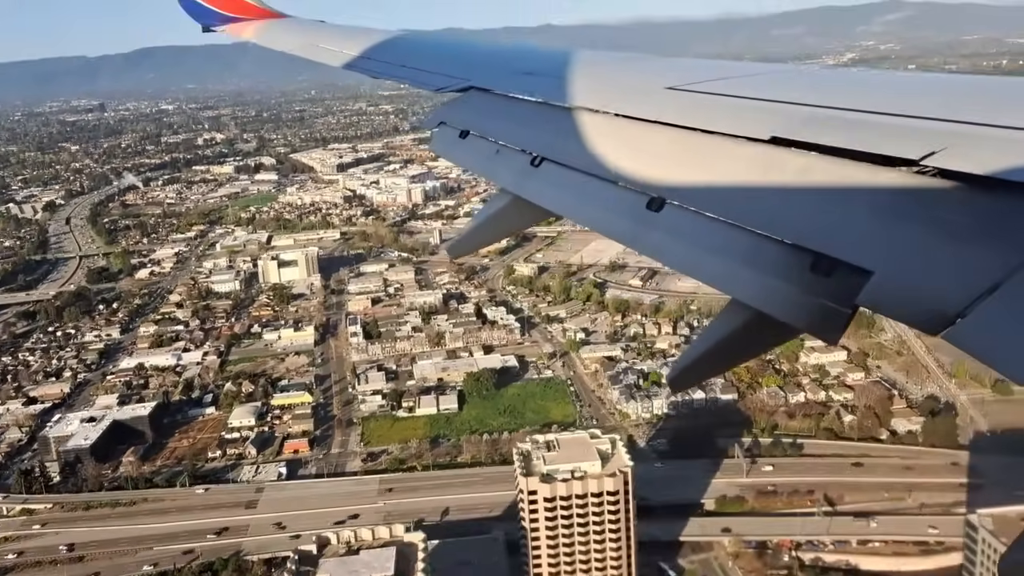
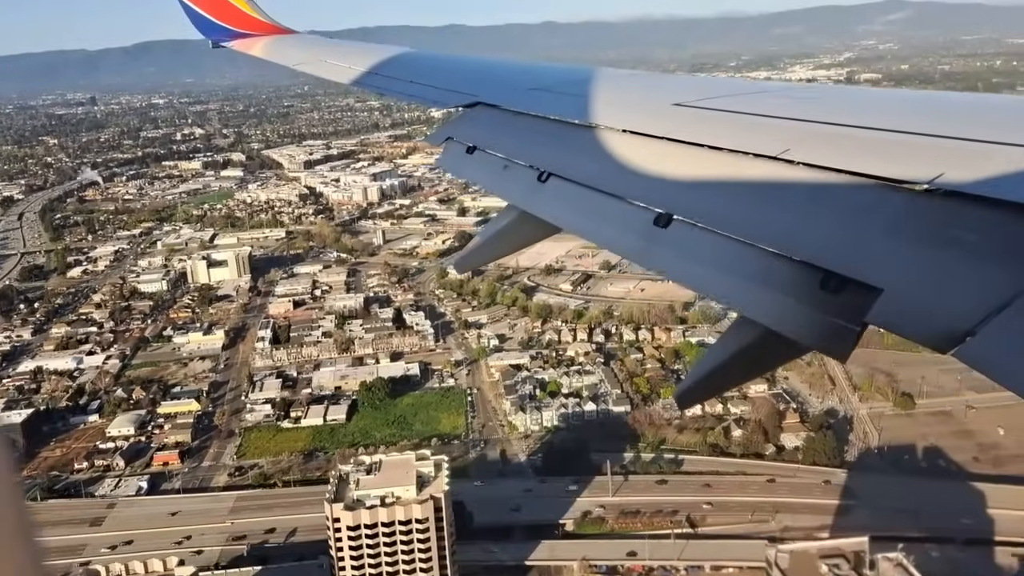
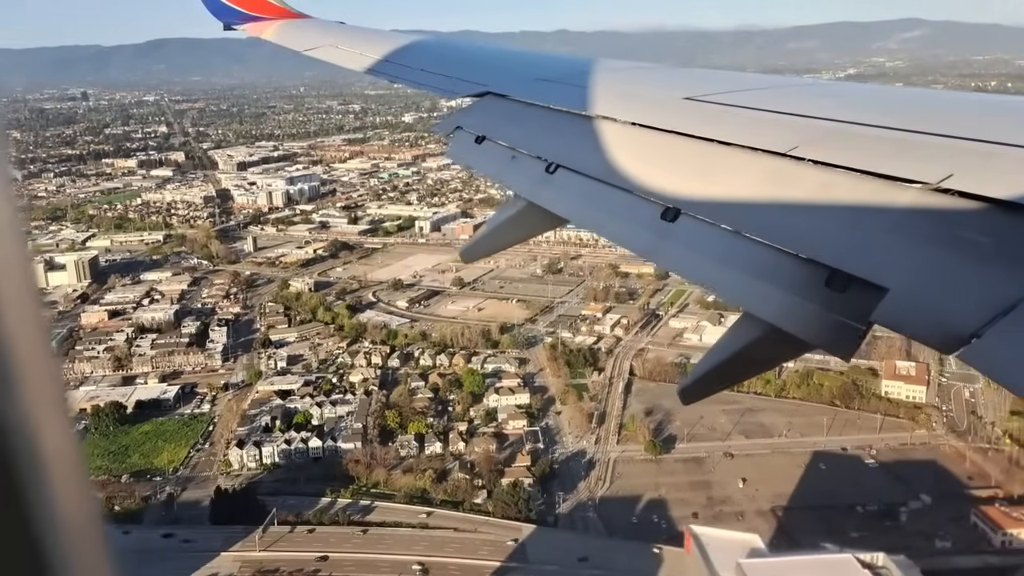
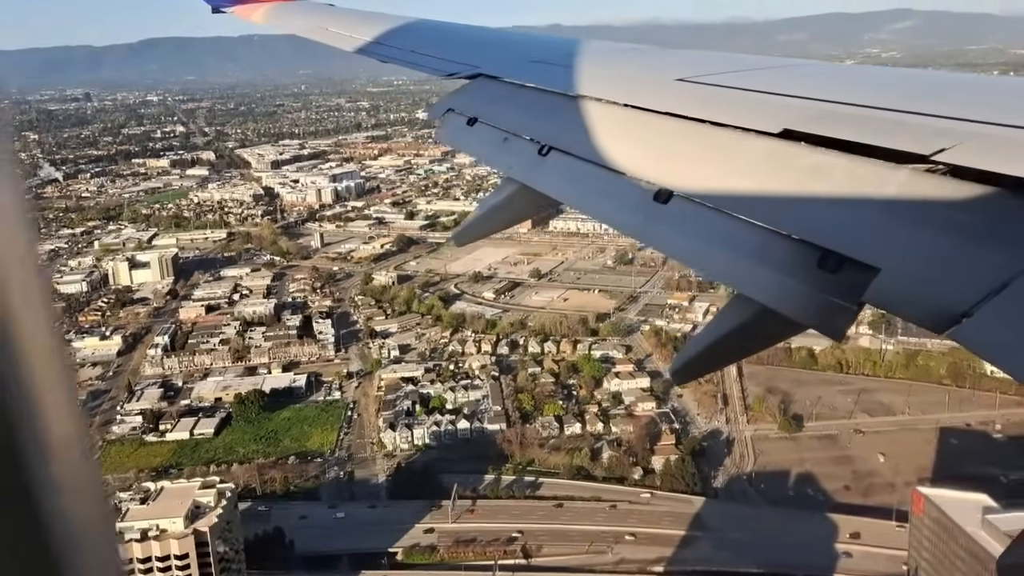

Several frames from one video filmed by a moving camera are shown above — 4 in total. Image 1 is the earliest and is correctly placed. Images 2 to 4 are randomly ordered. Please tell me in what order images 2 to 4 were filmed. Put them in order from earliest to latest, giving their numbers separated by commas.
2, 4, 3
